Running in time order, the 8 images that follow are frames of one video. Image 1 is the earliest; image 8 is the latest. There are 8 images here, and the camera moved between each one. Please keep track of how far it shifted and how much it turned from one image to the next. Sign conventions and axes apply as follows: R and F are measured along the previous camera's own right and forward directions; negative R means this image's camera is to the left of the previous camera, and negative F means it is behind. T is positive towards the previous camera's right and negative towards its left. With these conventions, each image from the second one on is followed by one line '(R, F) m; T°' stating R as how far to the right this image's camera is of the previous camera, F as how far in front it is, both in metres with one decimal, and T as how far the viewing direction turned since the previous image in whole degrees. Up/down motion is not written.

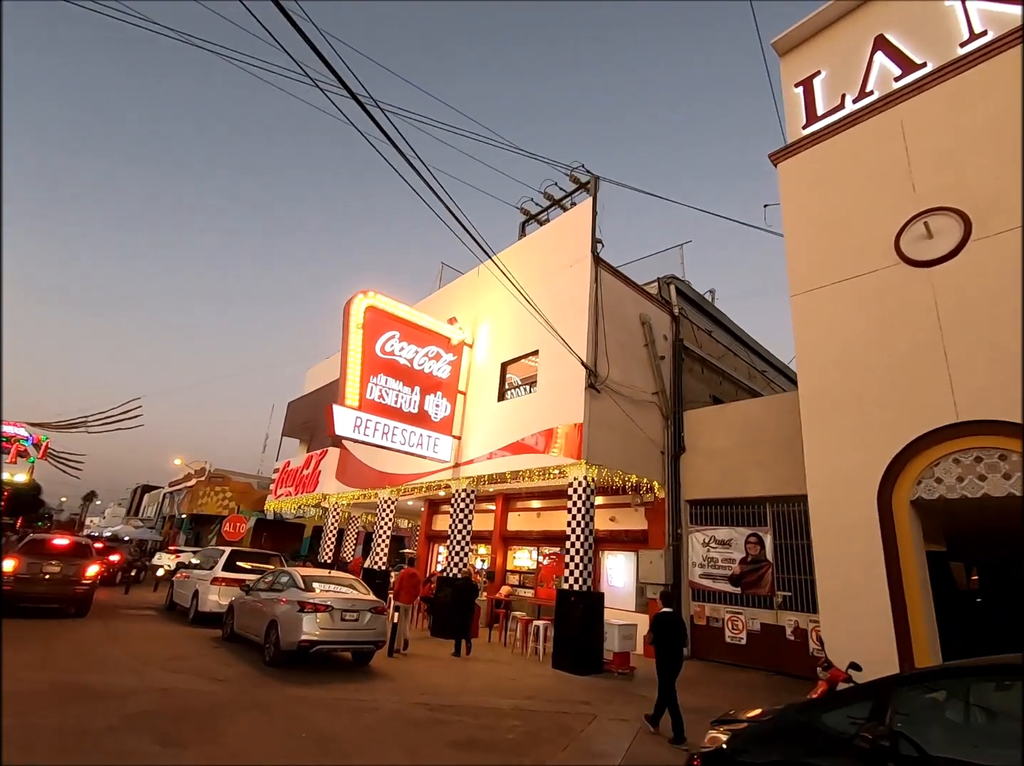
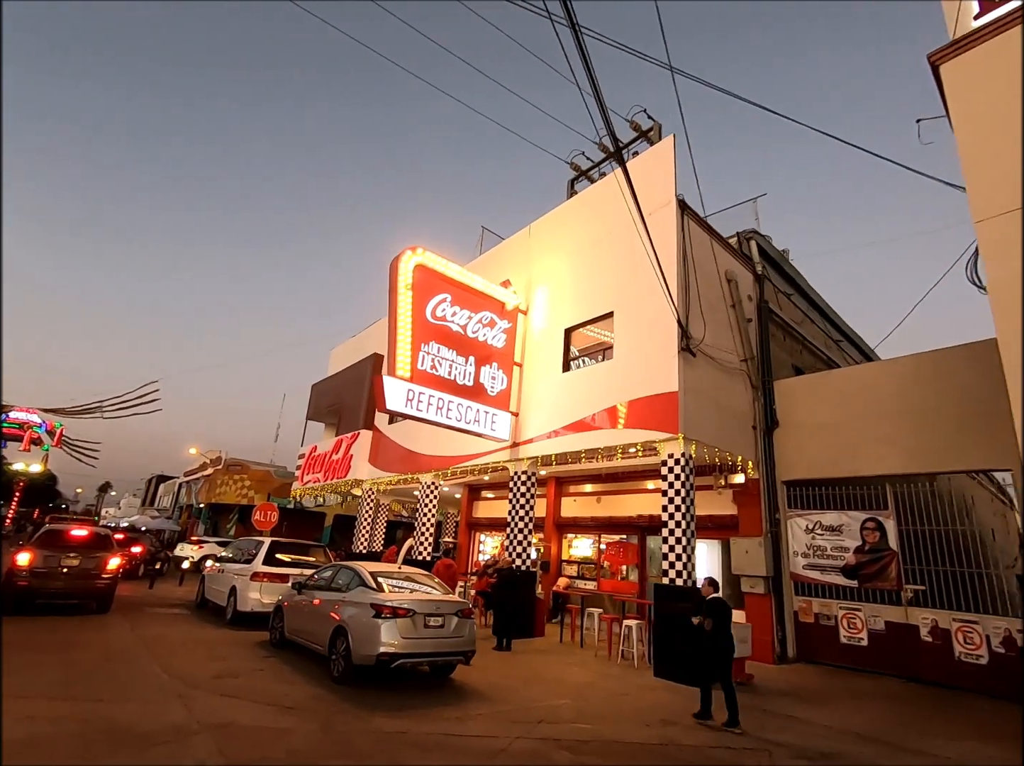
(-1.6, +1.8) m; -1°
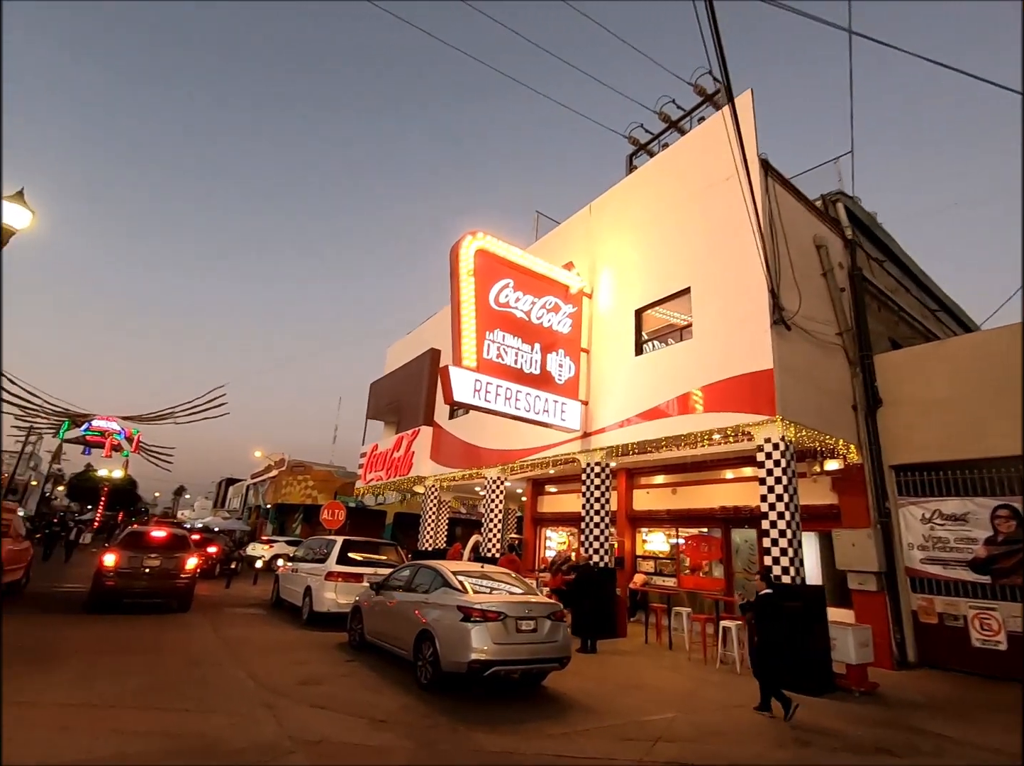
(-0.5, +0.7) m; -5°
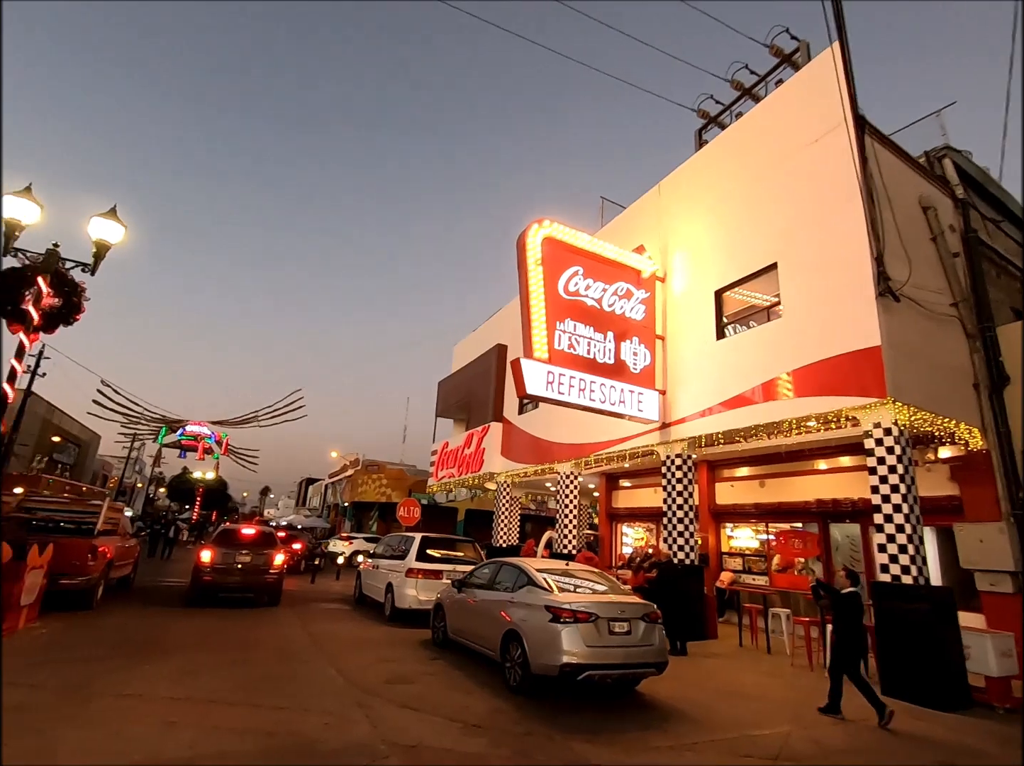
(-0.2, +0.4) m; -7°
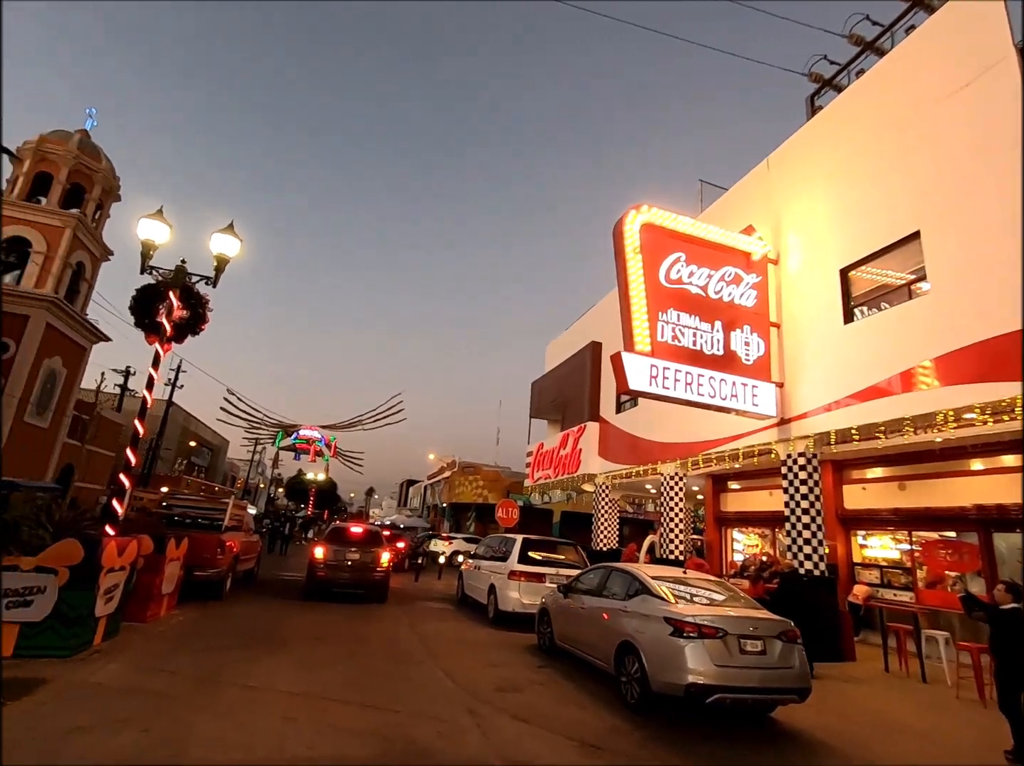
(-0.2, +0.4) m; -10°
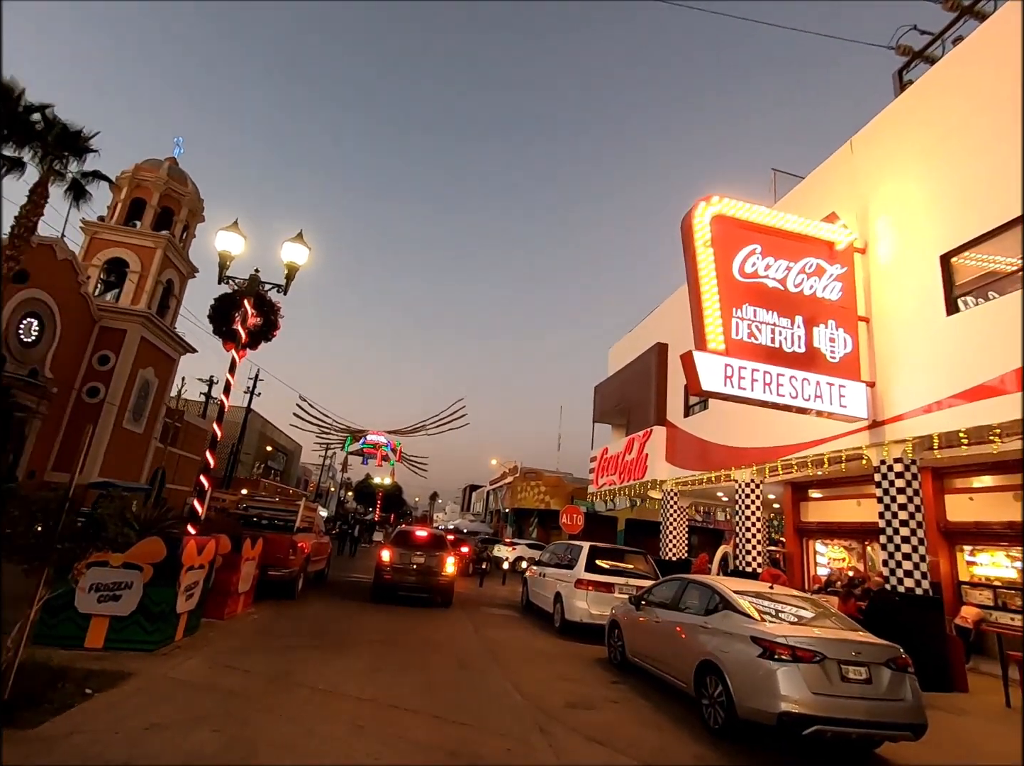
(-0.1, +0.3) m; -6°
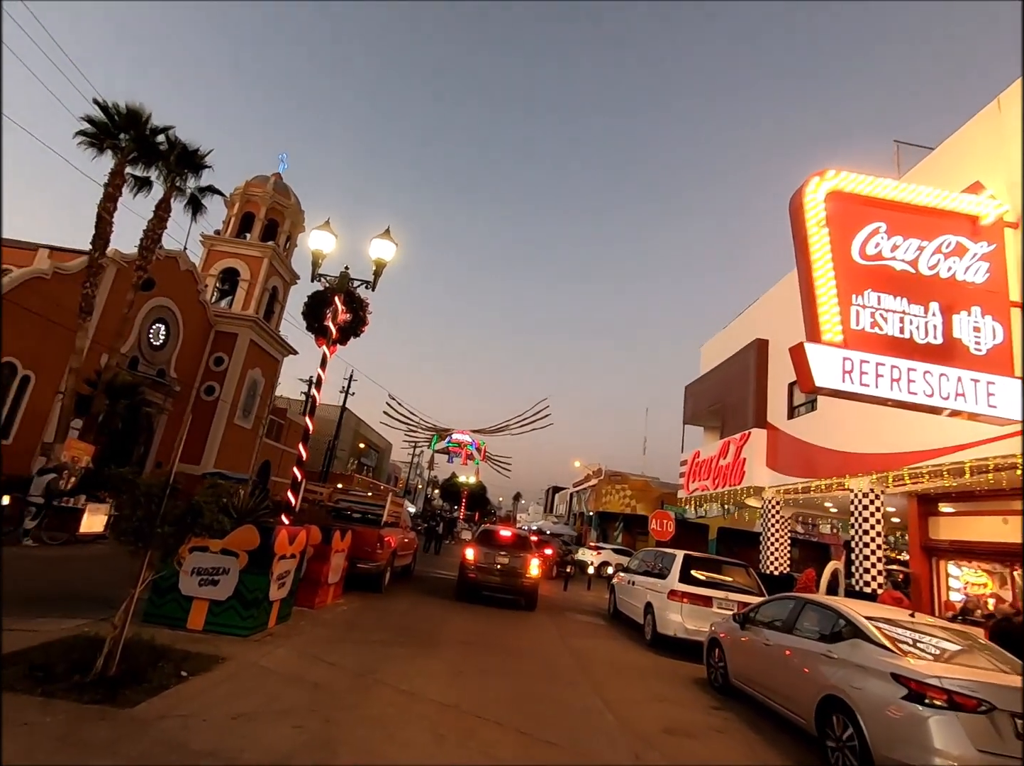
(-0.1, +0.4) m; -9°
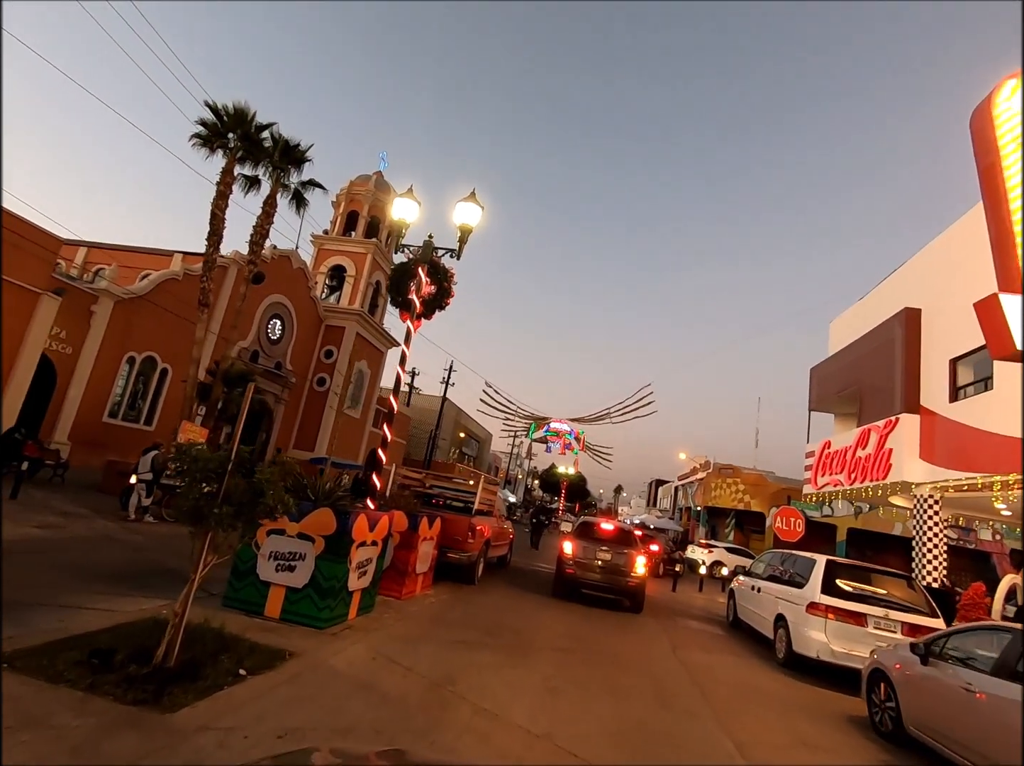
(0.0, +1.1) m; -10°
